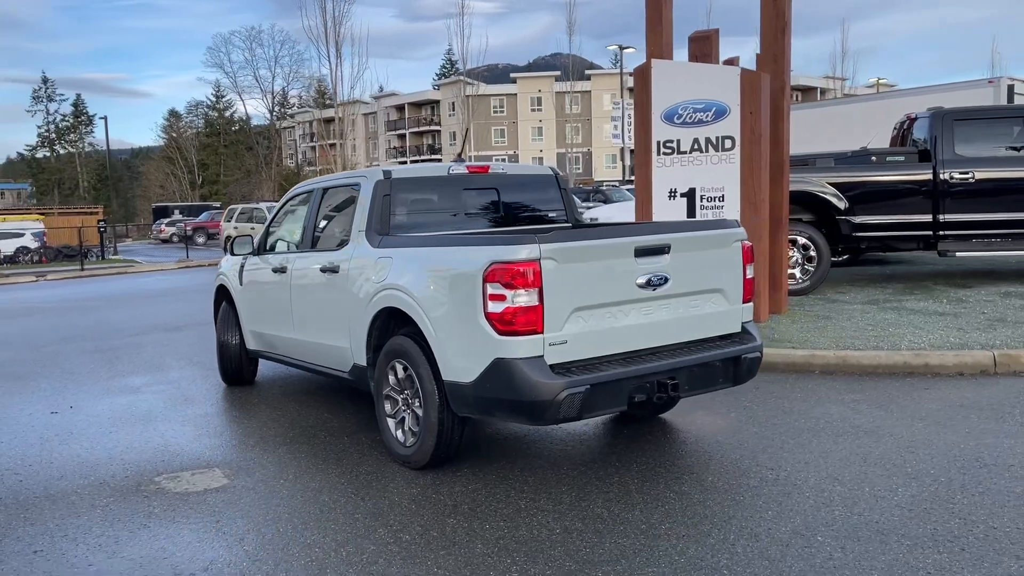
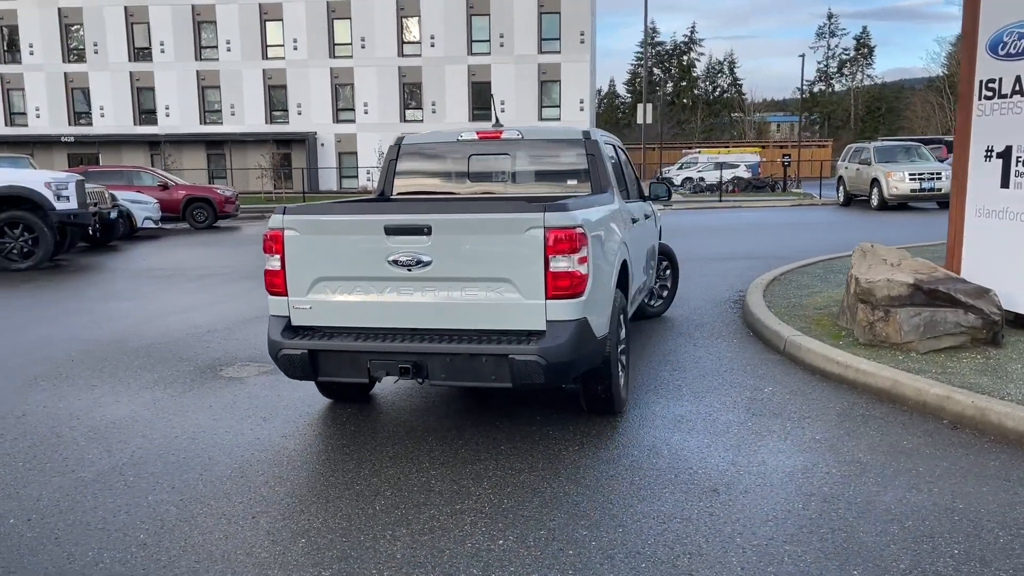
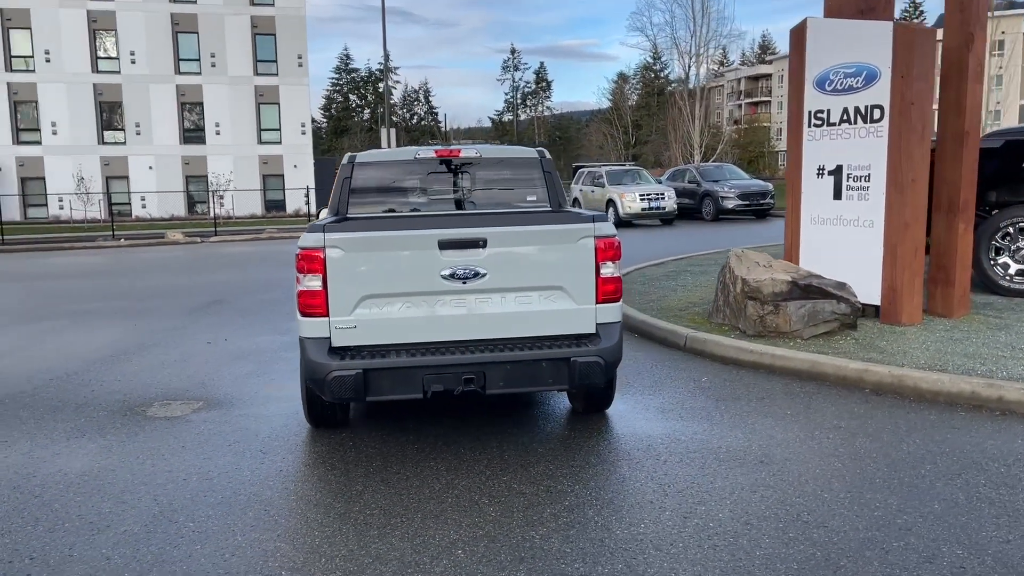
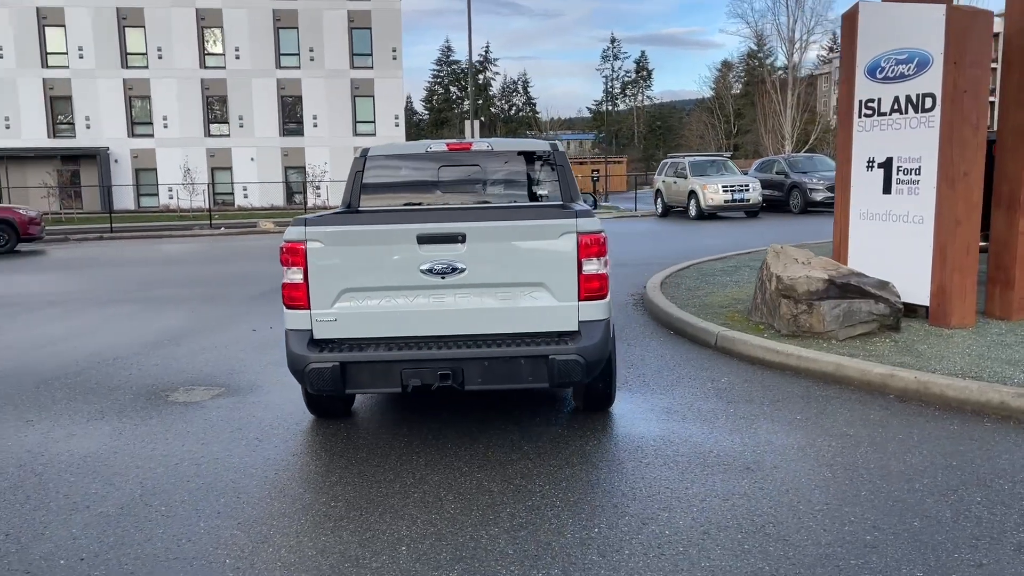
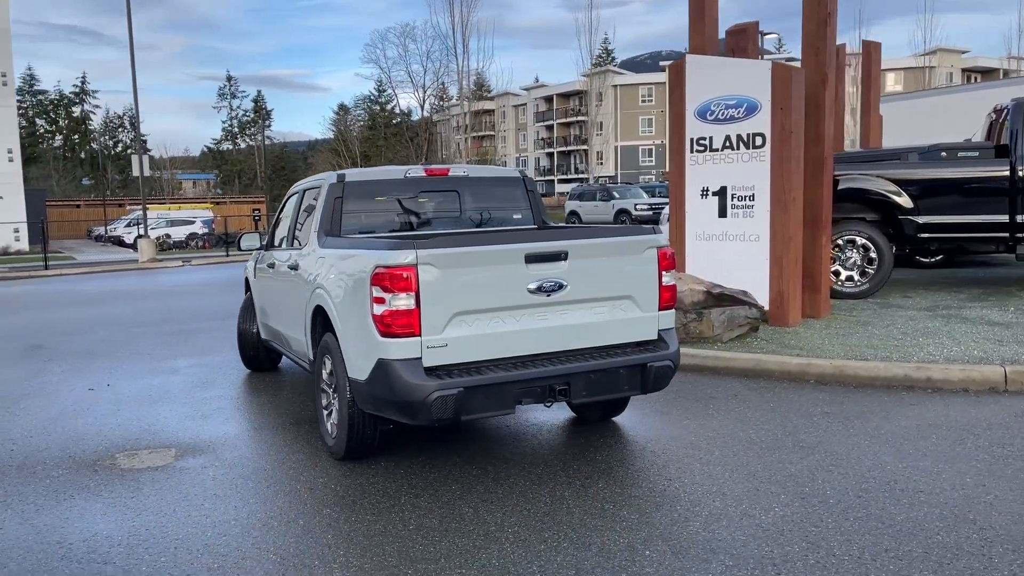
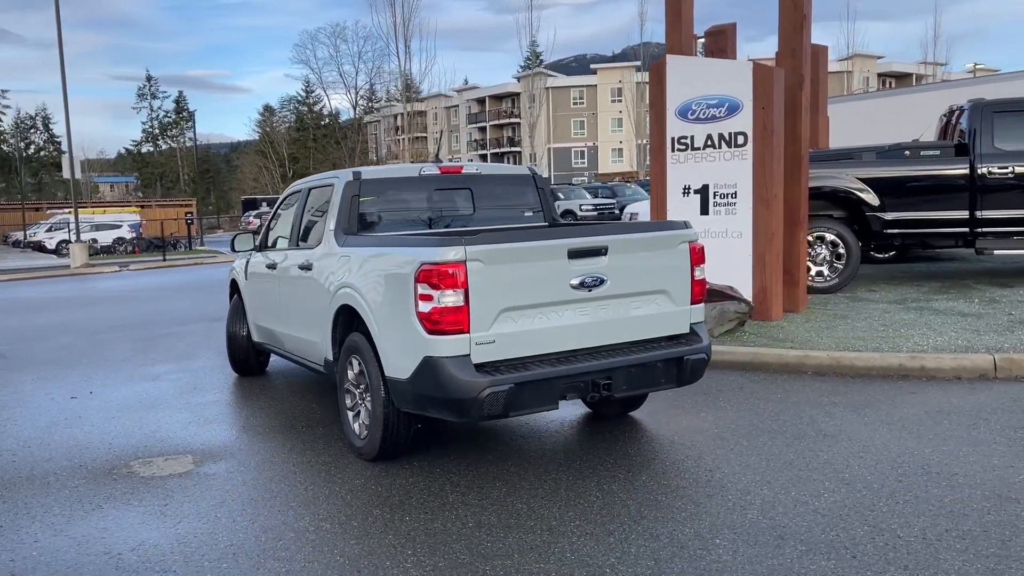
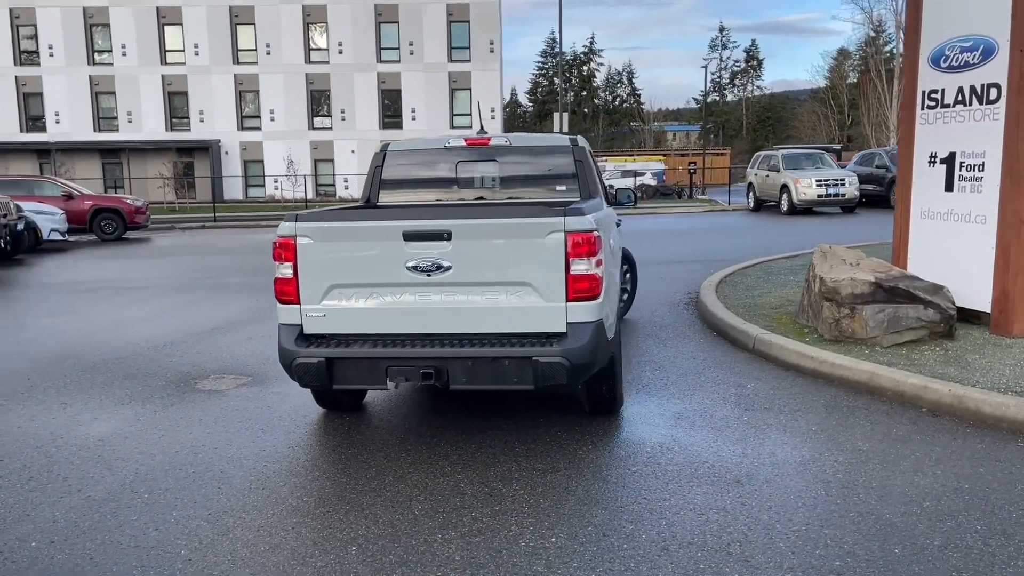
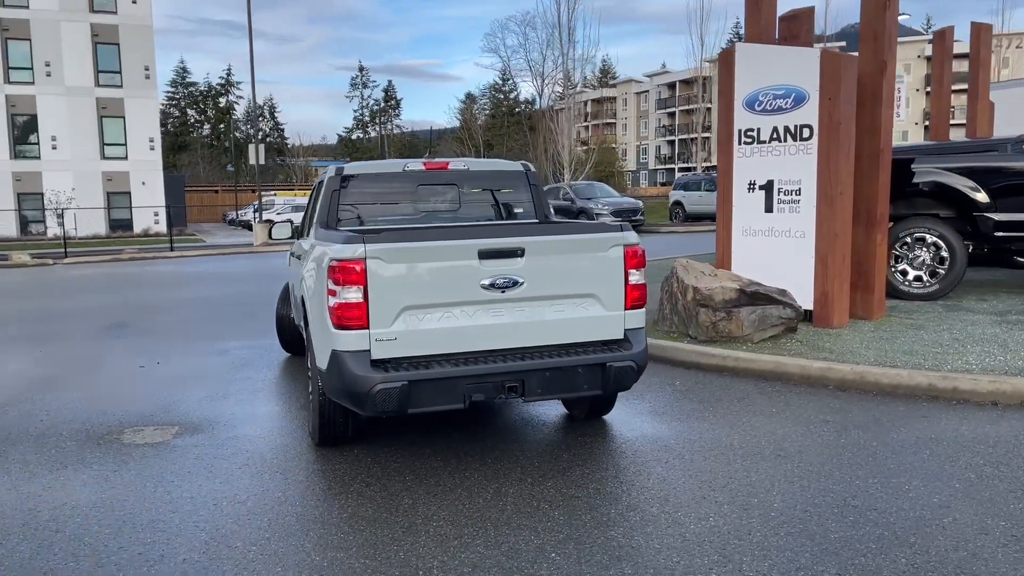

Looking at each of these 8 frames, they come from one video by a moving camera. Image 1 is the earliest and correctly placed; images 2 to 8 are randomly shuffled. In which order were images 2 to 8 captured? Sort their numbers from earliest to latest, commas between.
6, 5, 8, 3, 4, 7, 2
